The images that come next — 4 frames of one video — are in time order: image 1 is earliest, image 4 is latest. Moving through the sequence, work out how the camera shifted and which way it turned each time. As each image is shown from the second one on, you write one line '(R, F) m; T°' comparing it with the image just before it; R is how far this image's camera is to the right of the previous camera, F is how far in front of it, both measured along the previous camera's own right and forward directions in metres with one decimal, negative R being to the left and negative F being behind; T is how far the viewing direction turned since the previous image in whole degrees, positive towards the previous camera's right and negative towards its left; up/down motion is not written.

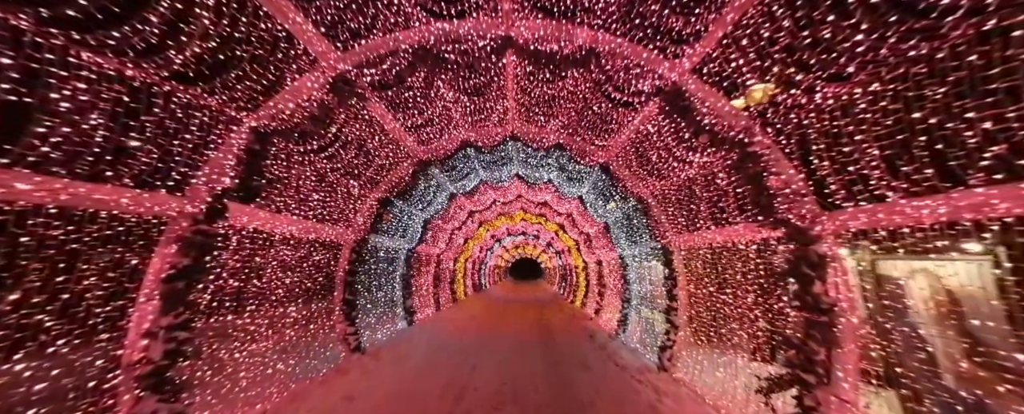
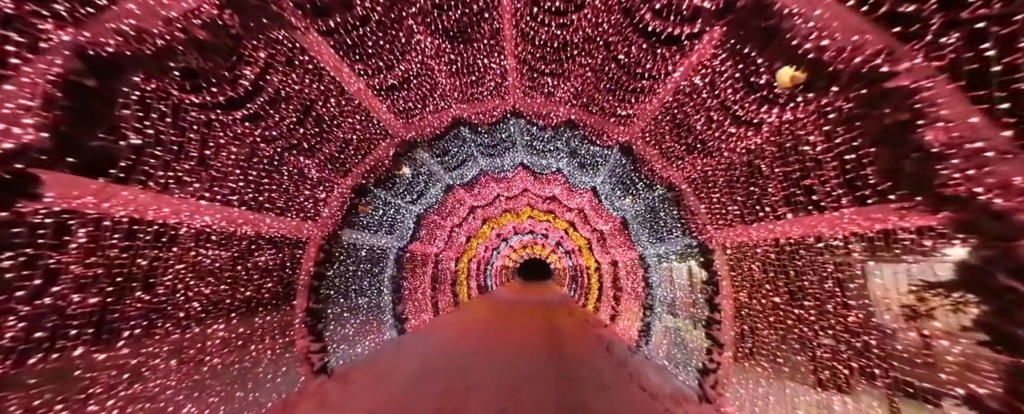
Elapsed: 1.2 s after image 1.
(0.0, +0.5) m; -1°
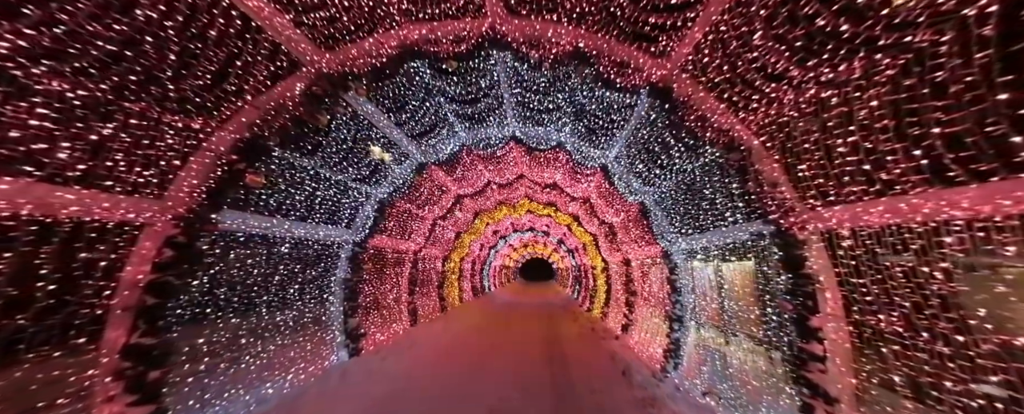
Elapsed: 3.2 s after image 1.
(+0.1, +0.9) m; 0°
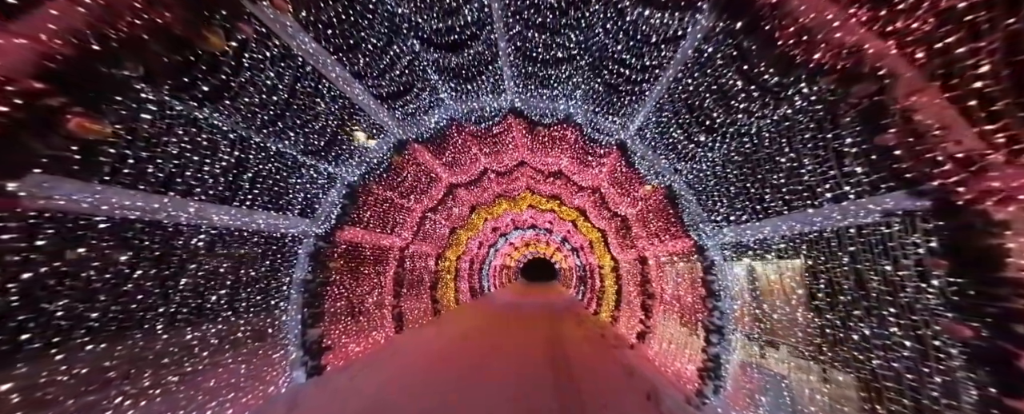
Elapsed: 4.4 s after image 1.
(0.0, +0.6) m; 0°
